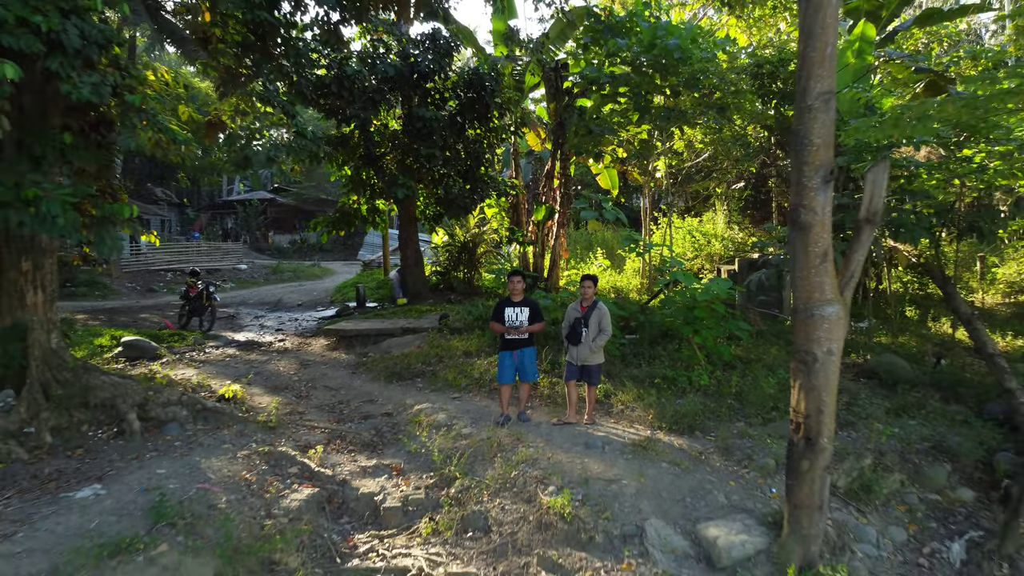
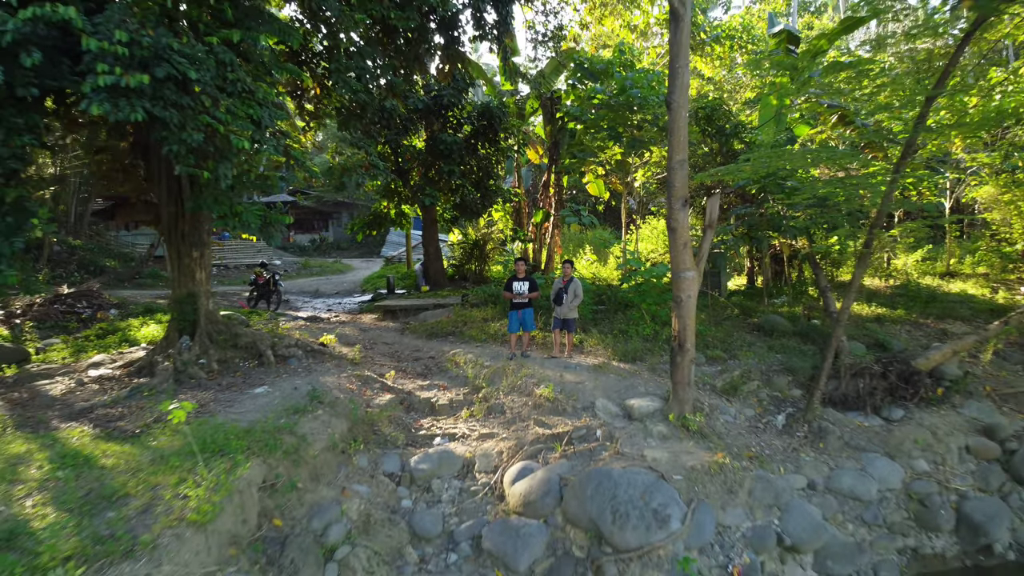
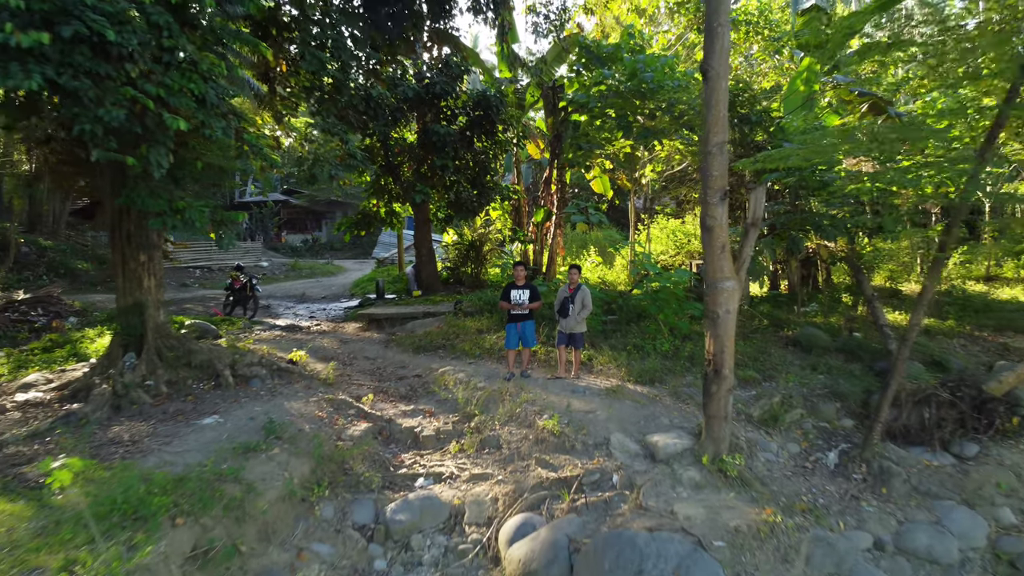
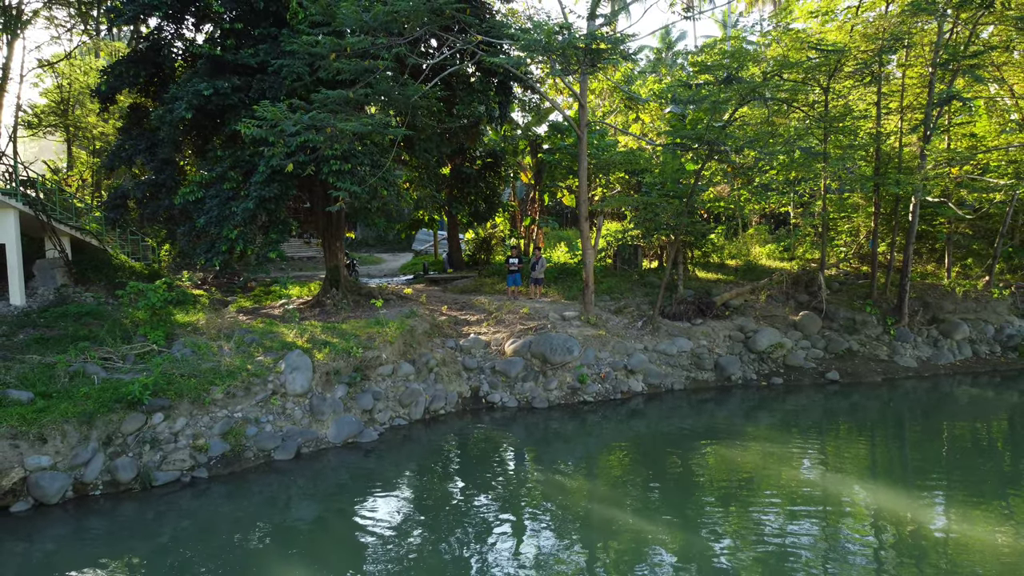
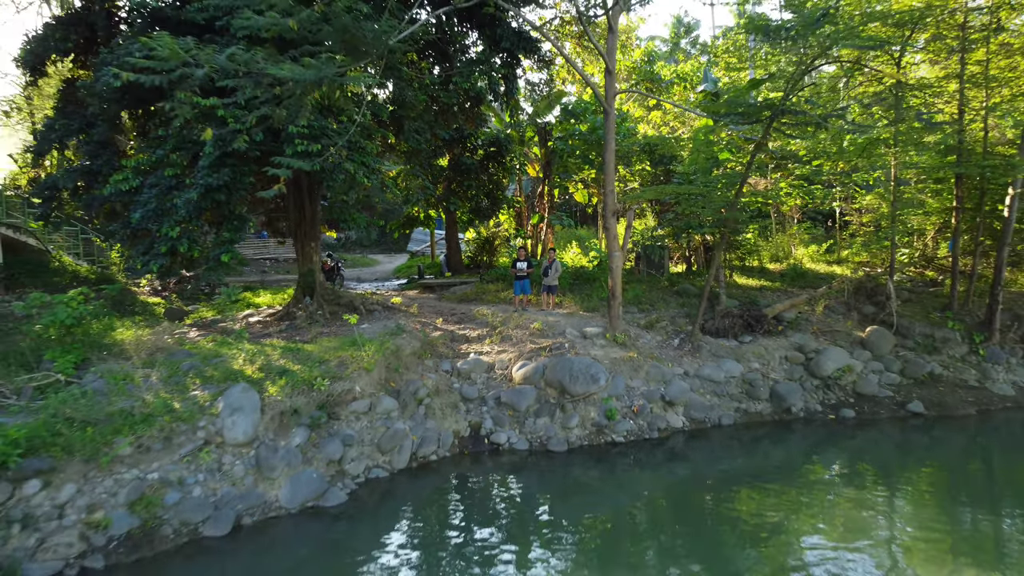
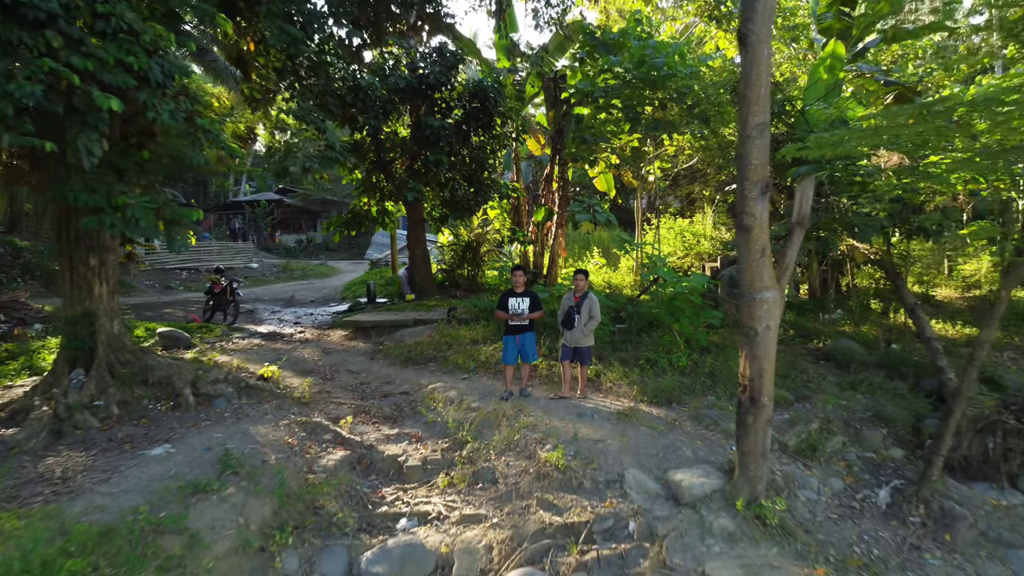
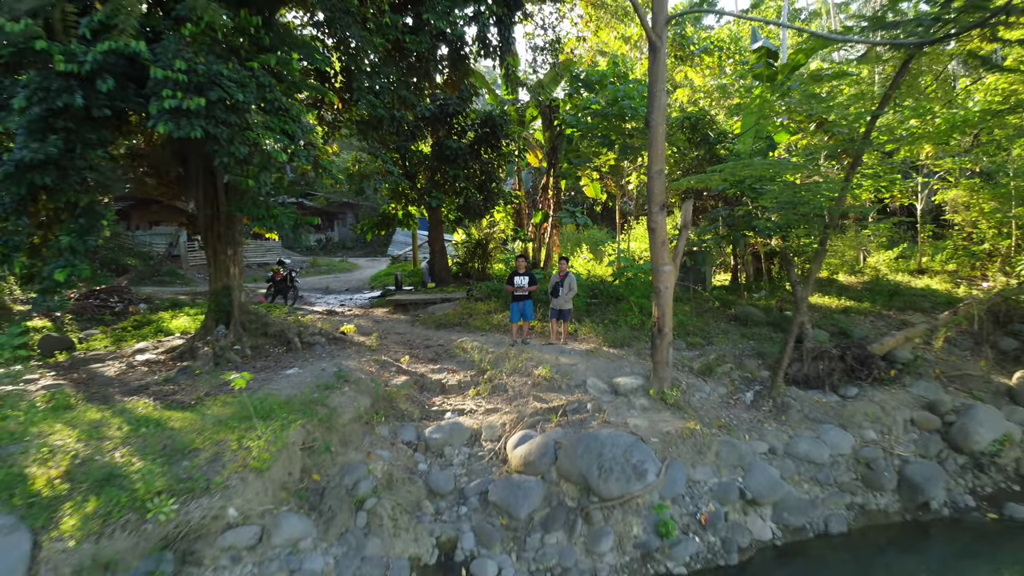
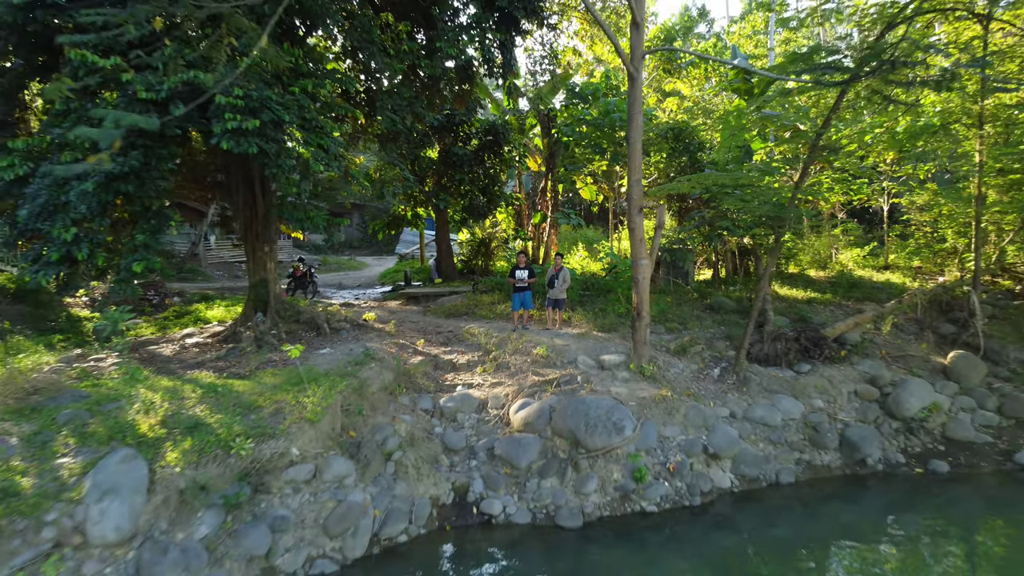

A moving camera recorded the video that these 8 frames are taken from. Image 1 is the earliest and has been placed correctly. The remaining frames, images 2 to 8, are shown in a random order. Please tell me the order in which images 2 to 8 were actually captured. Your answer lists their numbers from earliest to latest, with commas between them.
6, 3, 2, 7, 8, 5, 4
